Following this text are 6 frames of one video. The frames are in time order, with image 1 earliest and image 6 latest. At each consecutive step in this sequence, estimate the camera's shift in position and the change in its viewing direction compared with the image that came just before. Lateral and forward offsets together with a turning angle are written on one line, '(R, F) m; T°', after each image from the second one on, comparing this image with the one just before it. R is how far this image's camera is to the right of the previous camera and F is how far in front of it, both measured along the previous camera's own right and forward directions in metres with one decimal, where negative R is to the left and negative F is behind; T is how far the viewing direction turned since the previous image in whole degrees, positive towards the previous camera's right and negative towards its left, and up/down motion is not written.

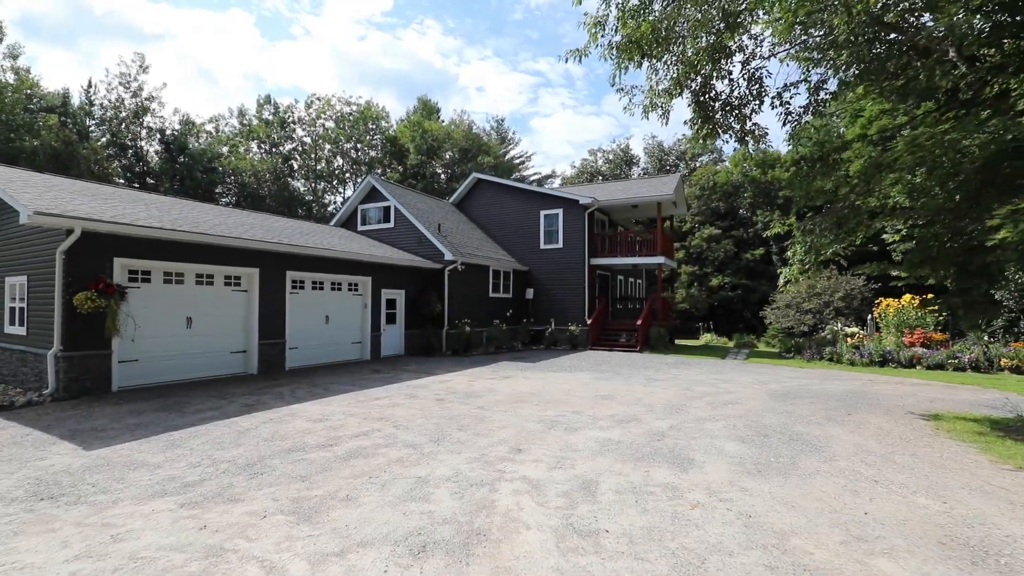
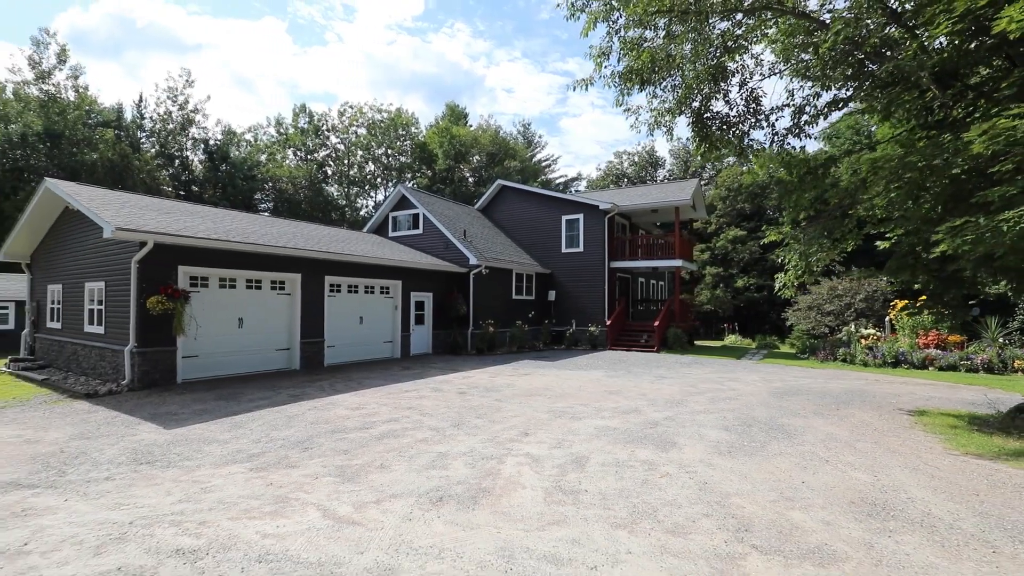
(+0.3, -0.9) m; -3°
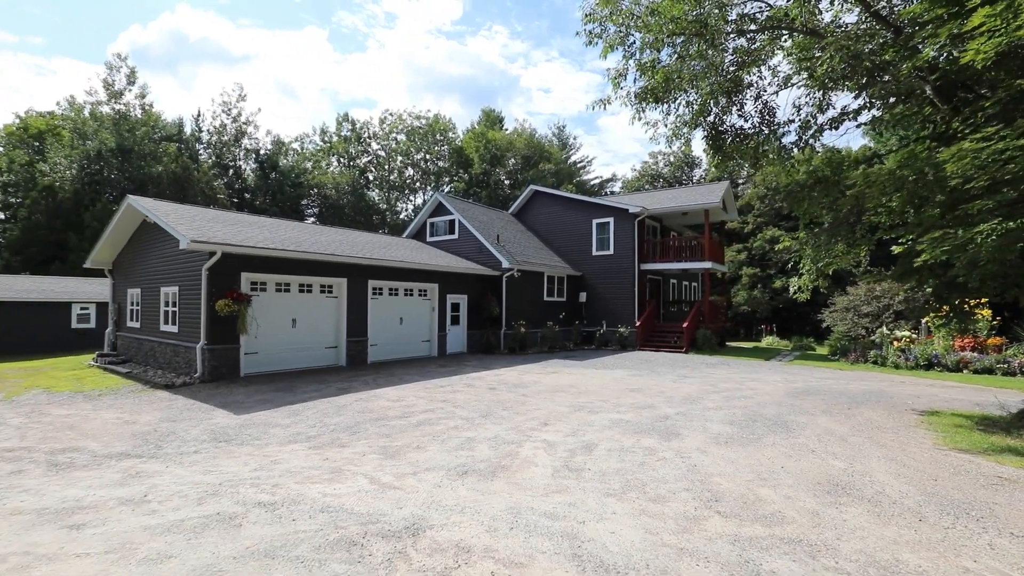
(+0.2, -0.7) m; -4°
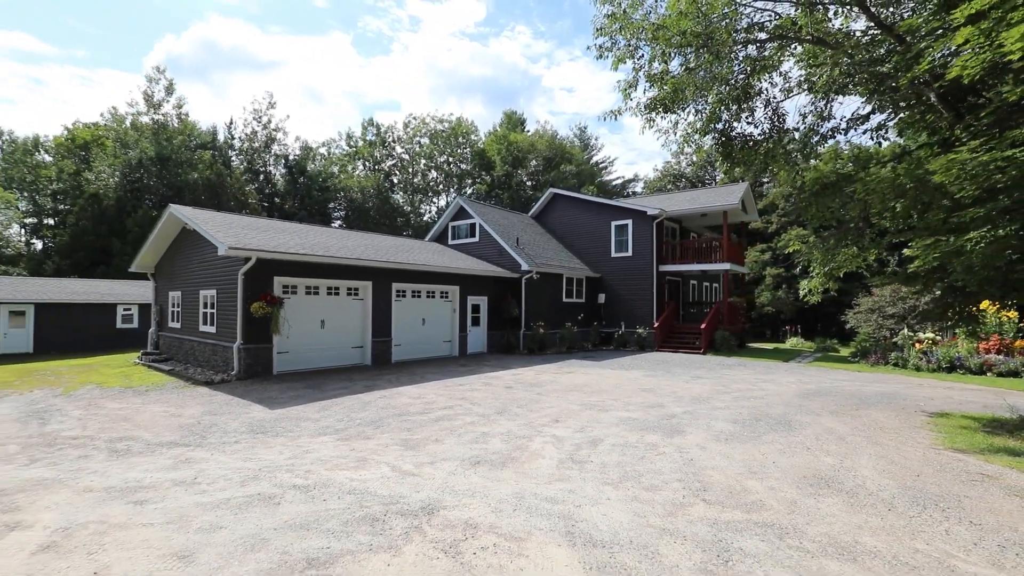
(+0.2, -0.4) m; -3°
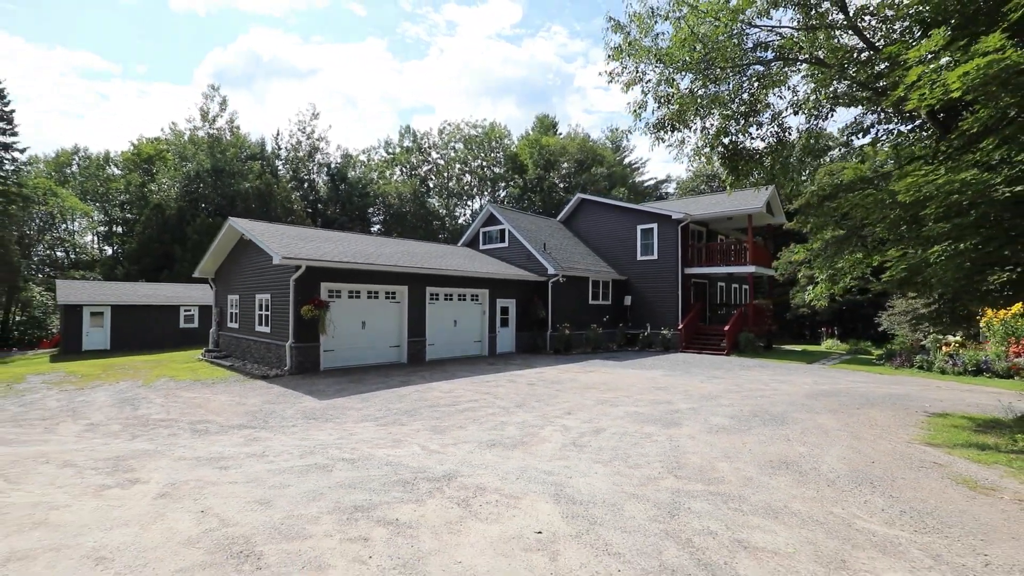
(+0.3, -0.9) m; -4°
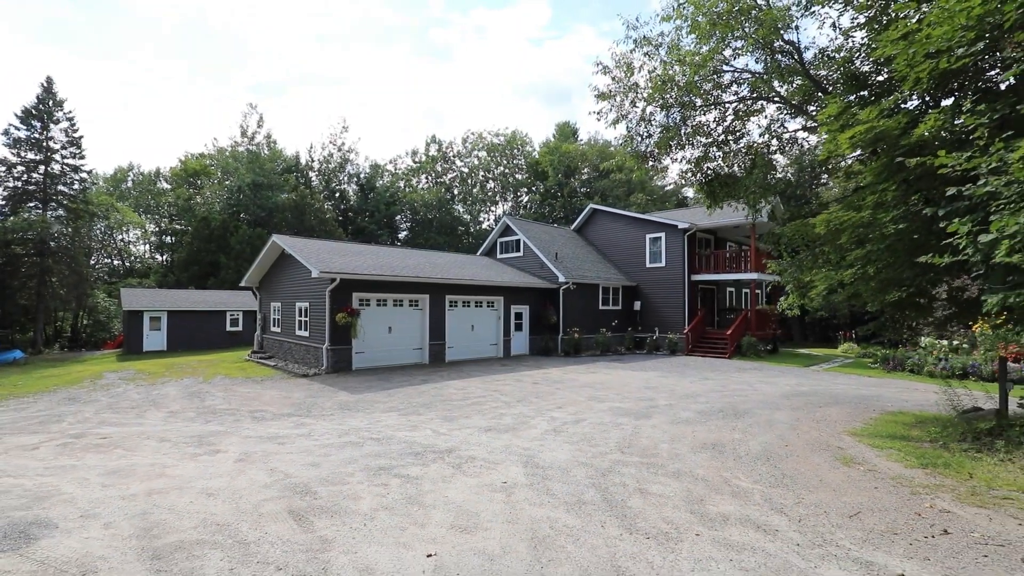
(+0.5, -1.5) m; -3°
